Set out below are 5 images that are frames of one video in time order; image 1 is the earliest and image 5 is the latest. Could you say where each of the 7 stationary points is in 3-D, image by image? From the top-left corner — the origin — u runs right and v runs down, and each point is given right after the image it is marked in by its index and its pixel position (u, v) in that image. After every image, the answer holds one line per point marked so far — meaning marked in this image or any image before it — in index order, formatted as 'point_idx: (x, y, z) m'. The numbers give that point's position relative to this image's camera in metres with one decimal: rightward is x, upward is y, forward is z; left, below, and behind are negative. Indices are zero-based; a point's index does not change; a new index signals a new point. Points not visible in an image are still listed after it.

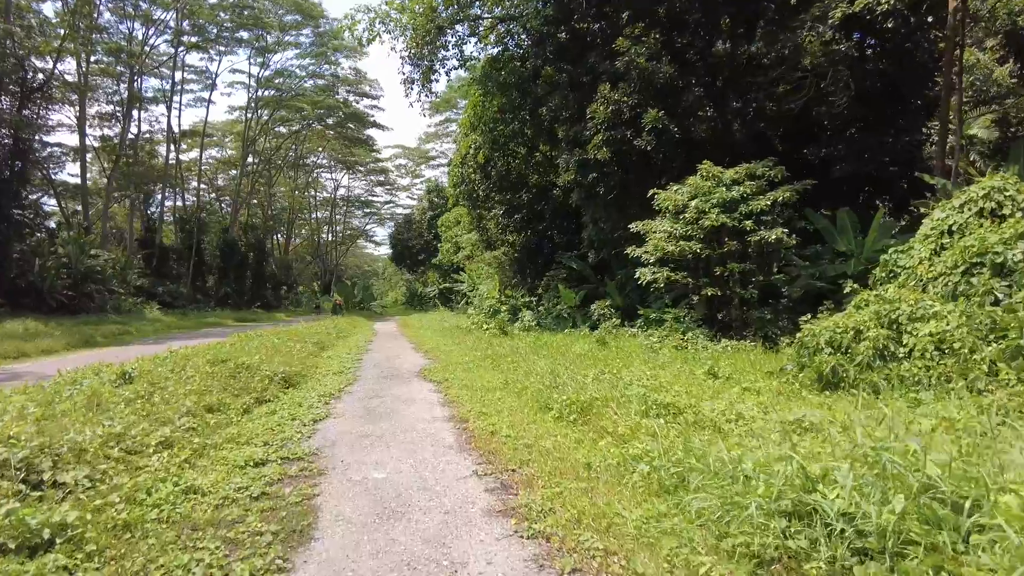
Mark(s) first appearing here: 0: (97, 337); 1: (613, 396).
0: (-10.2, -1.2, +16.2) m
1: (+0.7, -0.8, +4.6) m
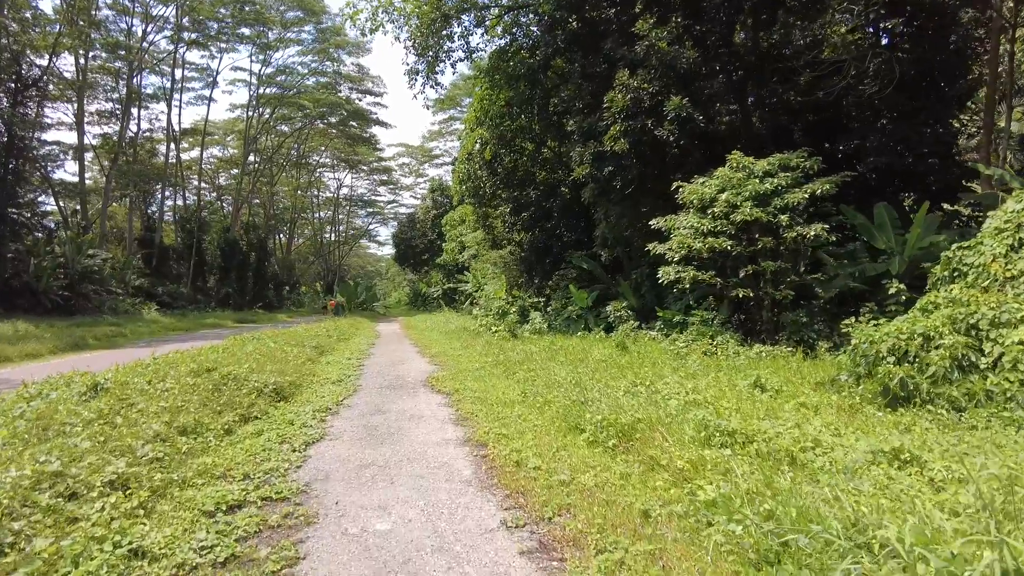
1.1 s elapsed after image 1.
0: (-9.9, -1.2, +15.6) m
1: (+0.9, -0.8, +4.0) m
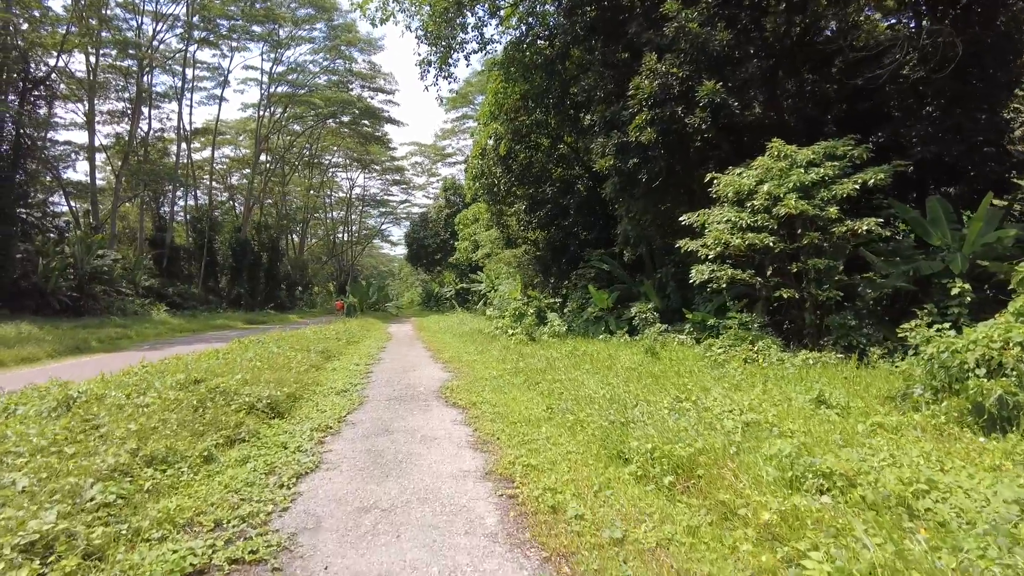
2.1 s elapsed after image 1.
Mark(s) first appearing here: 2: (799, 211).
0: (-9.6, -1.2, +15.1) m
1: (+1.0, -0.8, +3.3) m
2: (+3.2, +0.9, +7.3) m
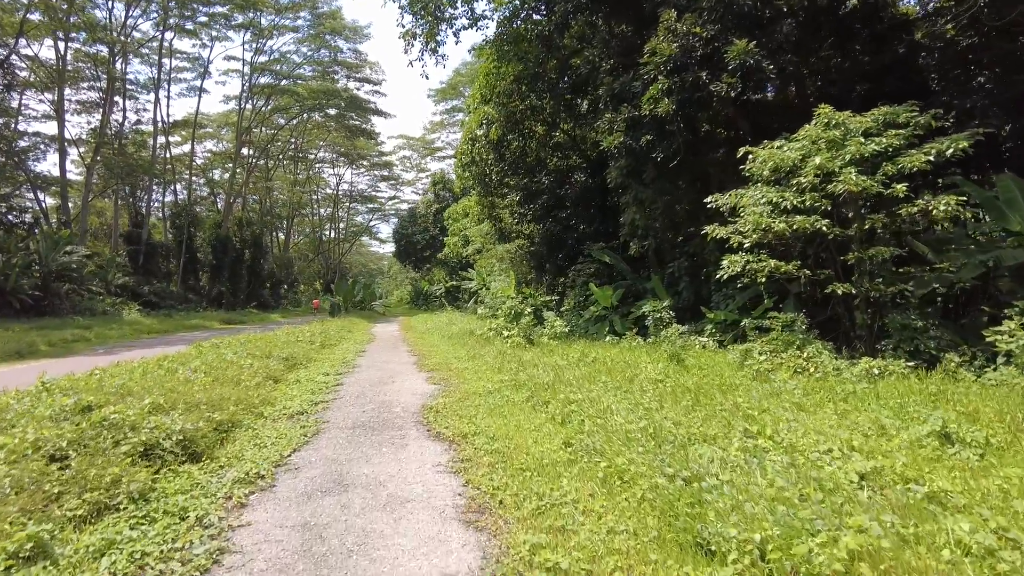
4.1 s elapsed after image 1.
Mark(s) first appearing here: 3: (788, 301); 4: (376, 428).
0: (-9.7, -1.2, +13.6) m
1: (+1.1, -0.7, +1.9) m
2: (+3.2, +0.9, +6.0) m
3: (+3.2, -0.2, +7.7) m
4: (-0.9, -0.9, +4.5) m
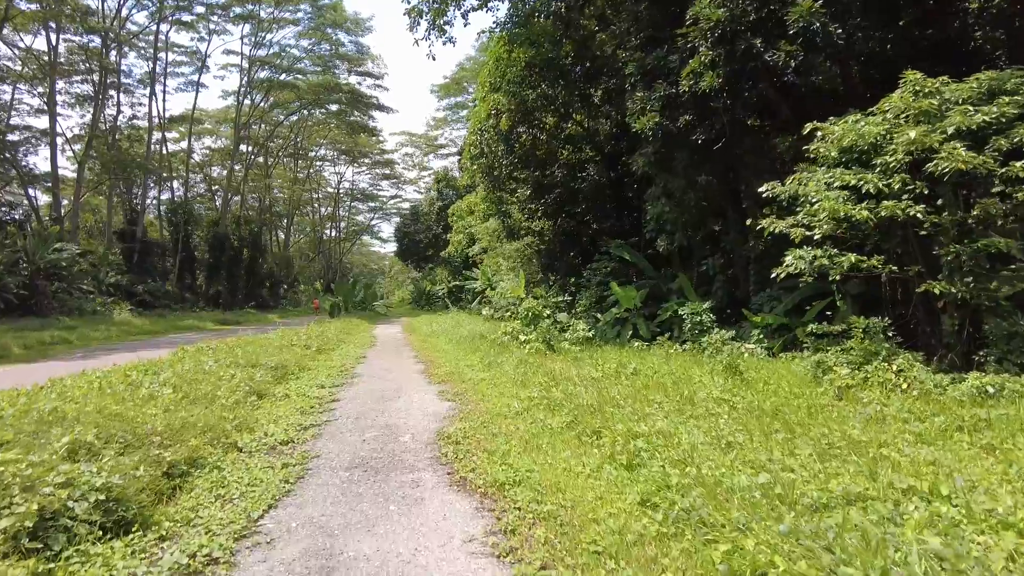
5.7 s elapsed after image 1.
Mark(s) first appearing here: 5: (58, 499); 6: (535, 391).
0: (-9.4, -1.1, +12.5) m
1: (+1.3, -0.7, +0.9) m
2: (+3.4, +0.9, +5.0) m
3: (+3.5, -0.2, +6.6) m
4: (-0.7, -0.9, +3.5) m
5: (-1.6, -0.8, +2.4) m
6: (+0.2, -0.8, +5.3) m
